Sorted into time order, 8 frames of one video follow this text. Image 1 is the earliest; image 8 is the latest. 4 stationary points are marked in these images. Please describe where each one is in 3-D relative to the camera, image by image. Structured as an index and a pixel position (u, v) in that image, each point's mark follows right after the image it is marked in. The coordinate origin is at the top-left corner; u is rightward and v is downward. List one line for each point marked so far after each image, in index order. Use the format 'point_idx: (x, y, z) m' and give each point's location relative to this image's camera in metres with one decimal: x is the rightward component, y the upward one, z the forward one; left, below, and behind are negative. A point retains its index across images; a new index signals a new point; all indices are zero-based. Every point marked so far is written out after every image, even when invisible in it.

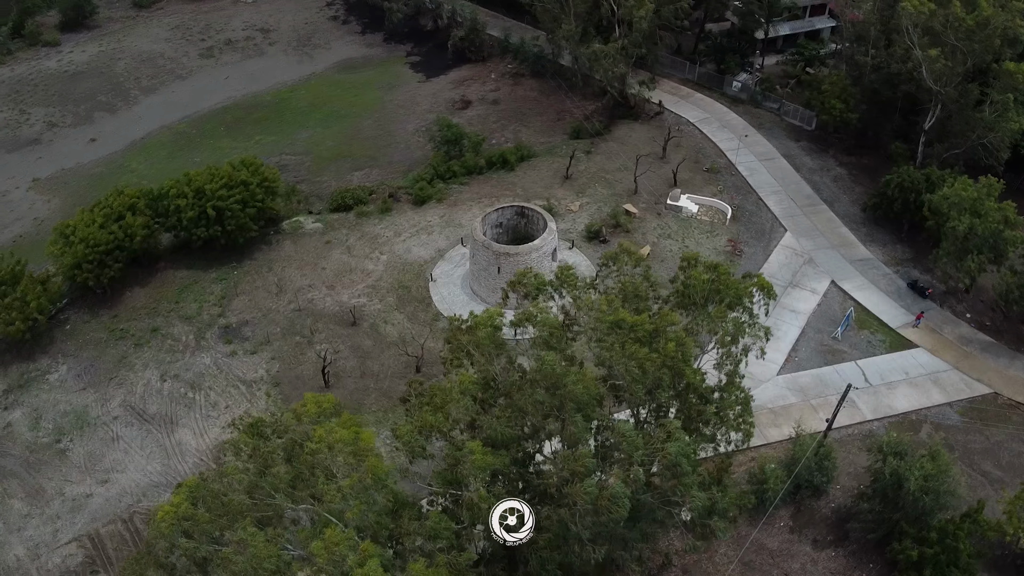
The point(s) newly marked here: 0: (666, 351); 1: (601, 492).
0: (+2.7, -1.2, +14.8) m
1: (+1.3, -3.3, +13.1) m
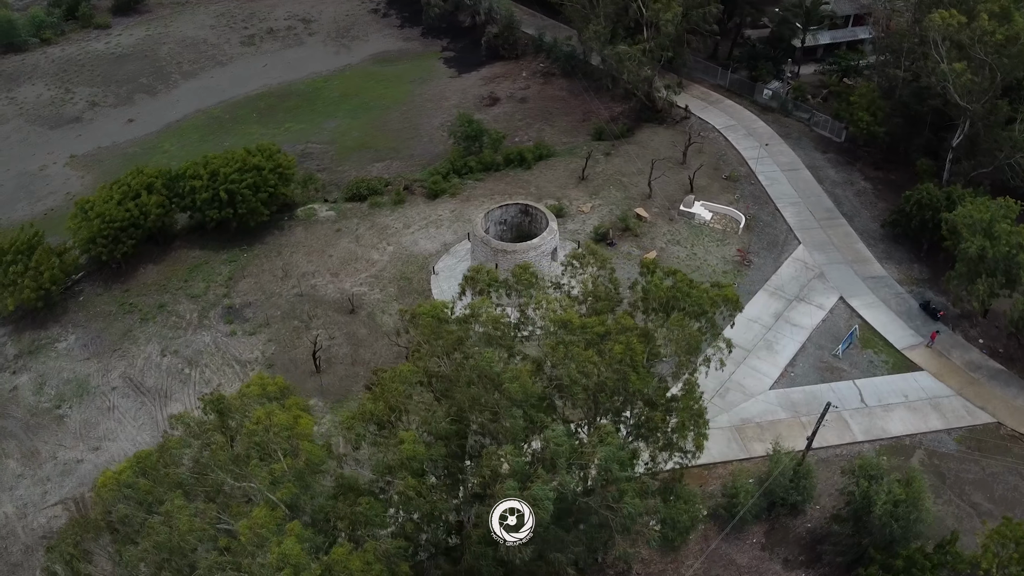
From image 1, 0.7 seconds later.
0: (+1.7, -1.3, +14.7) m
1: (0.0, -3.3, +13.0) m
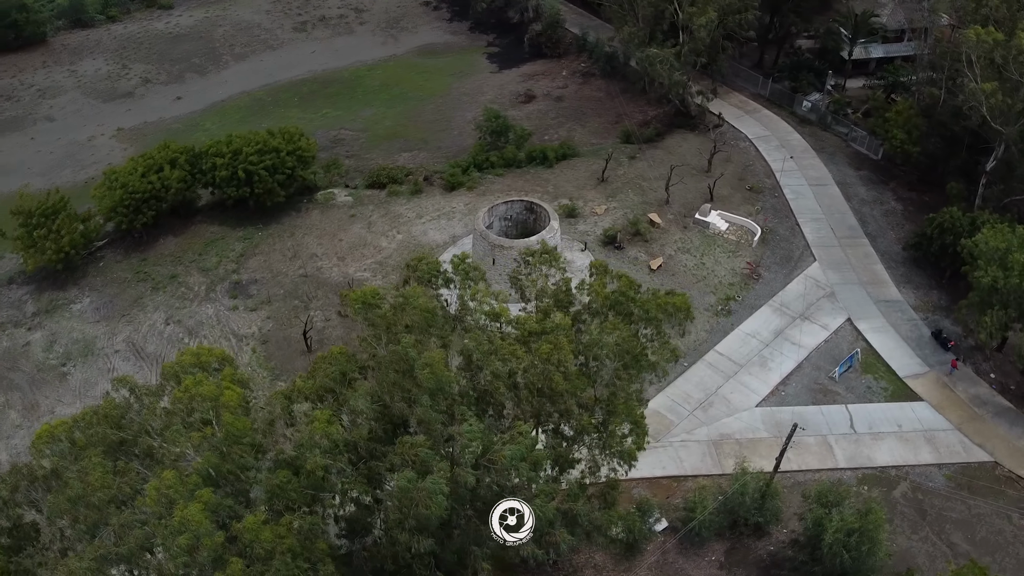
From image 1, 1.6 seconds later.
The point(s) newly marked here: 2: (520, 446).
0: (+0.5, -1.2, +14.6) m
1: (-1.5, -3.1, +13.1) m
2: (+0.1, -2.7, +13.7) m
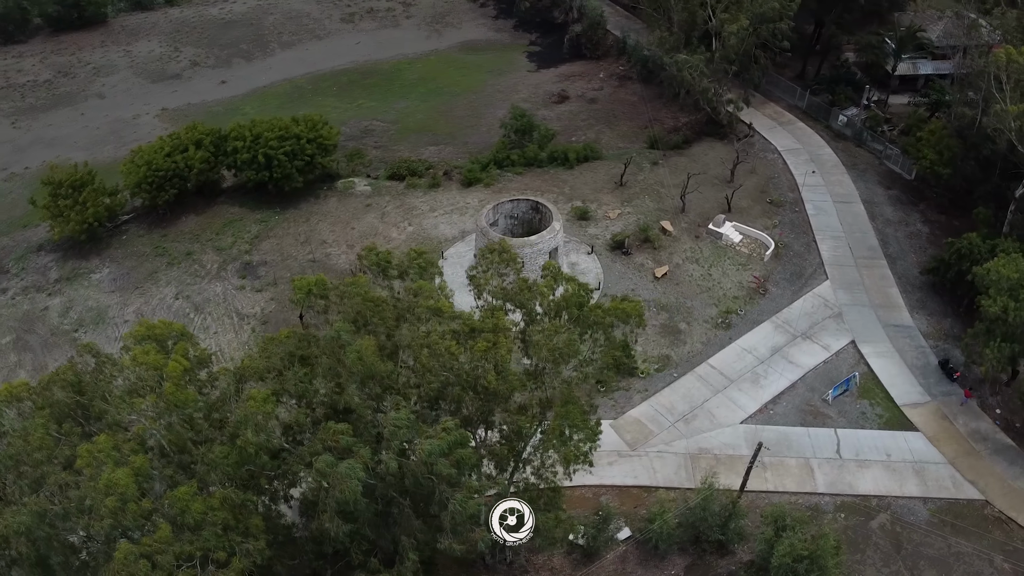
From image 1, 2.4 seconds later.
0: (-0.7, -1.2, +14.7) m
1: (-2.9, -2.9, +13.4) m
2: (-1.2, -2.6, +13.8) m
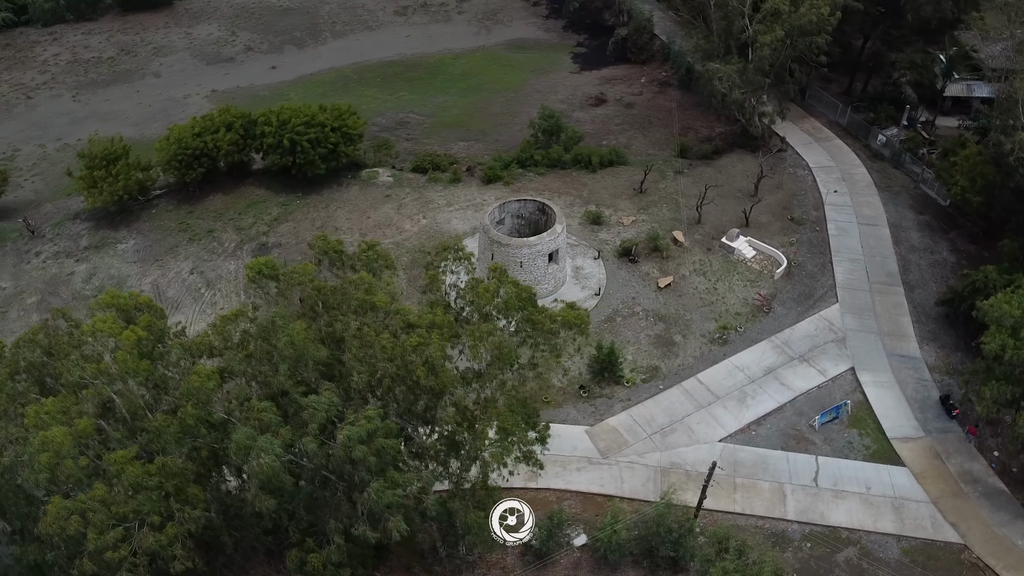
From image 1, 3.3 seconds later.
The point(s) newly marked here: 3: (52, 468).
0: (-1.9, -1.1, +15.0) m
1: (-4.4, -2.7, +13.8) m
2: (-2.6, -2.5, +14.1) m
3: (-8.0, -3.2, +14.0) m
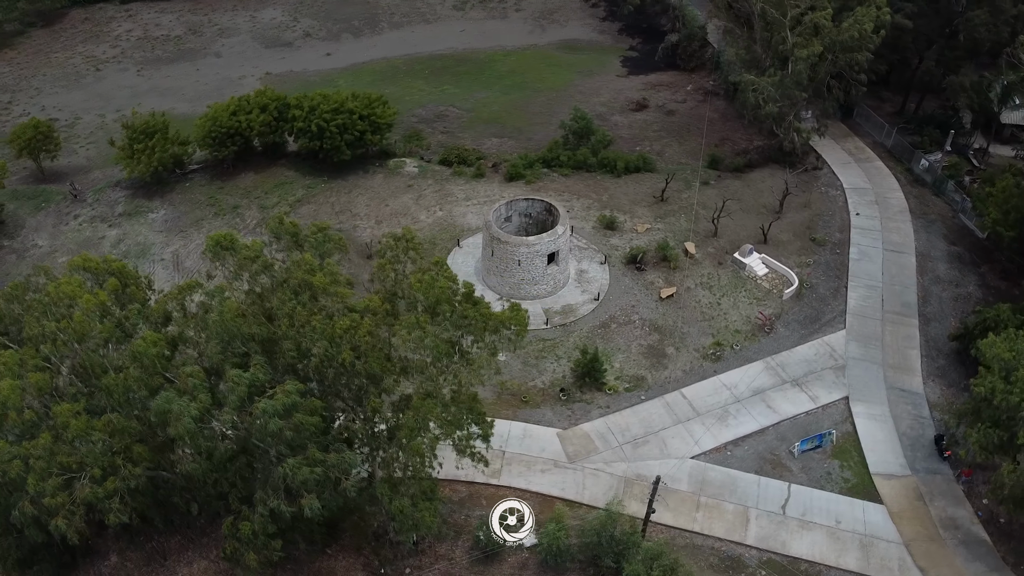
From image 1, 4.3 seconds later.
0: (-3.3, -0.8, +15.3) m
1: (-5.9, -2.2, +14.5) m
2: (-4.1, -2.1, +14.5) m
3: (-9.5, -2.4, +15.0) m
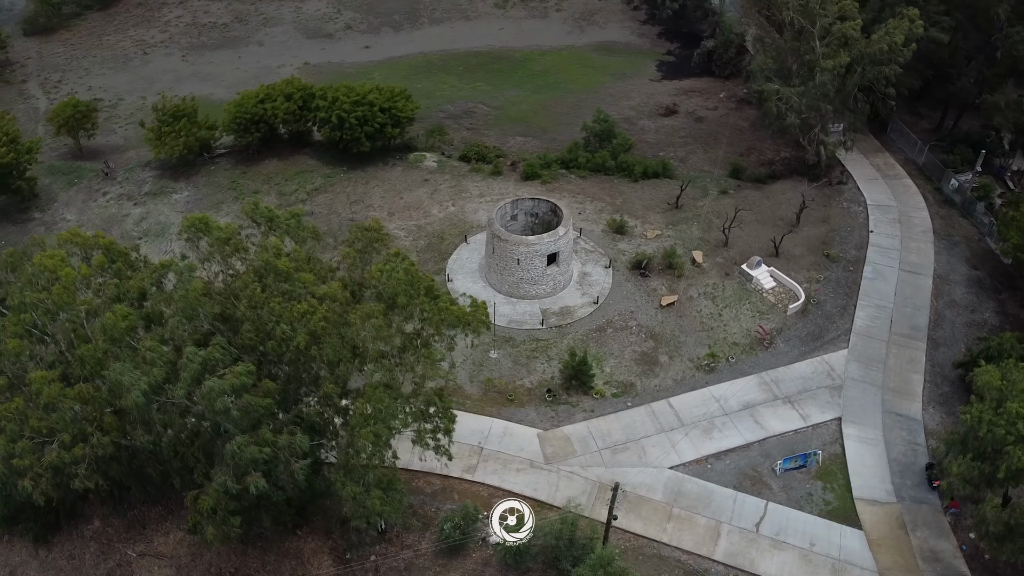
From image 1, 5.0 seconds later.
0: (-4.2, -0.5, +15.6) m
1: (-6.9, -1.8, +15.0) m
2: (-5.2, -1.8, +14.9) m
3: (-10.5, -1.7, +15.7) m
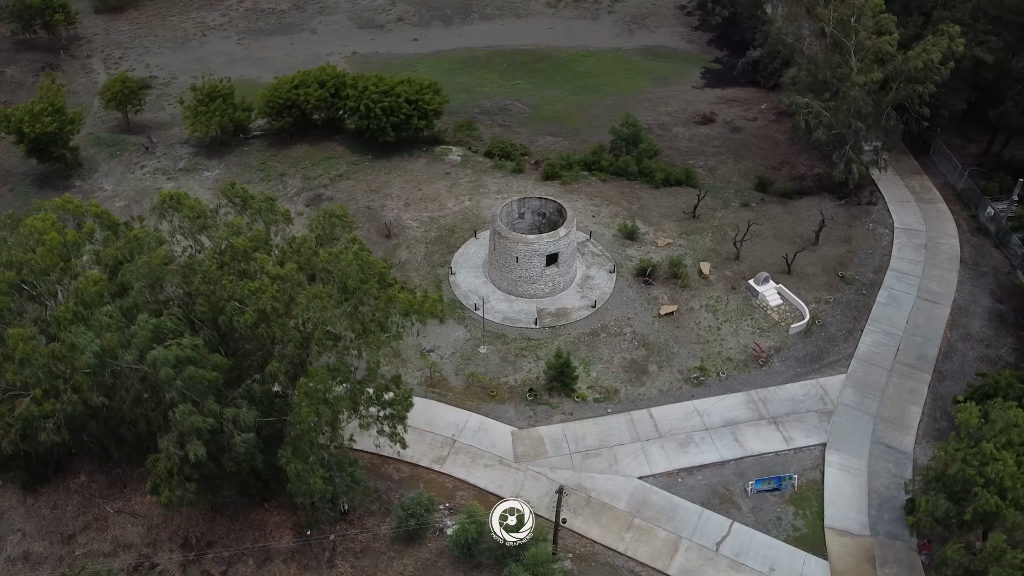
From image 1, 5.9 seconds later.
0: (-5.2, -0.1, +16.1) m
1: (-8.2, -1.1, +15.7) m
2: (-6.4, -1.3, +15.5) m
3: (-11.7, -0.8, +16.8) m
